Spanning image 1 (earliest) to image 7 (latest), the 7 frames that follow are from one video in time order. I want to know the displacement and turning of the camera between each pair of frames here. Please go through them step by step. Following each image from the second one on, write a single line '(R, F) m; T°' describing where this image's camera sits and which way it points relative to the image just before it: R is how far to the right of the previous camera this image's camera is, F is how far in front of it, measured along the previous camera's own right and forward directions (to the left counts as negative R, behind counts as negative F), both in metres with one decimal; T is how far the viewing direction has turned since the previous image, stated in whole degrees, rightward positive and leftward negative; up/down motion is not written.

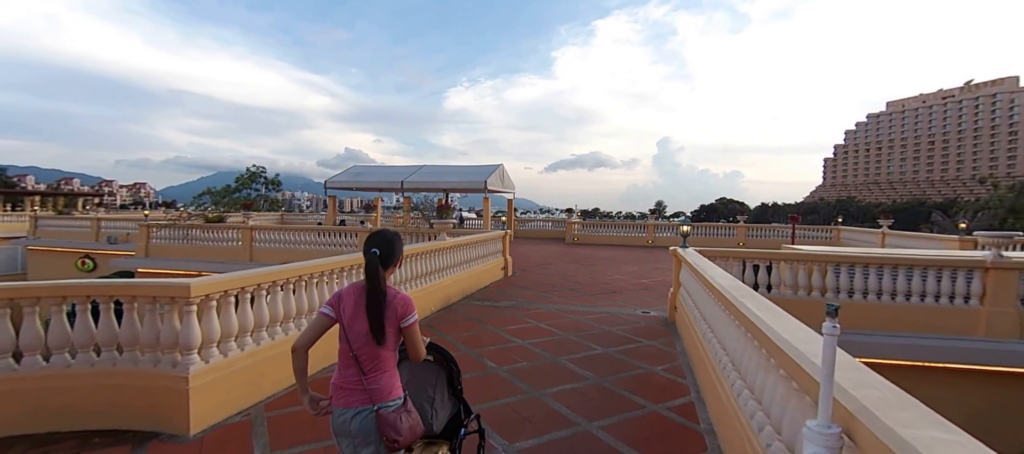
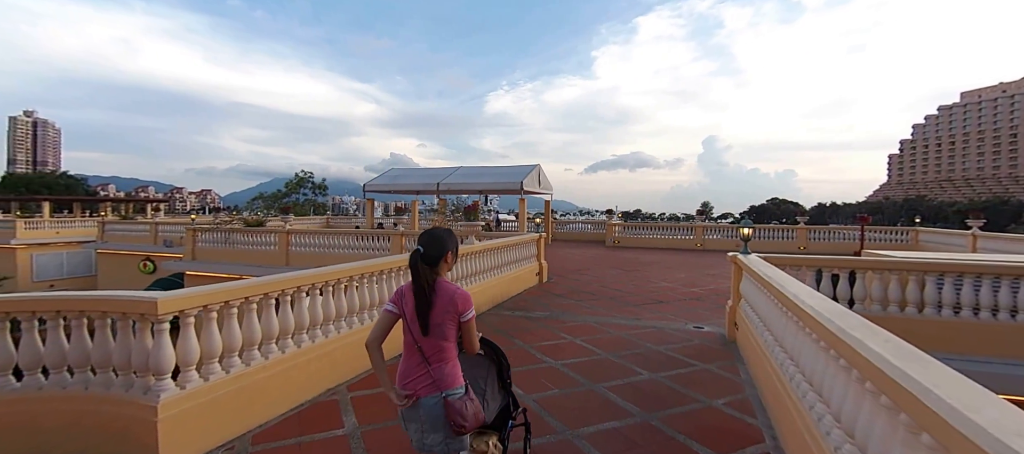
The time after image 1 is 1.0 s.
(+0.1, +0.6) m; -5°
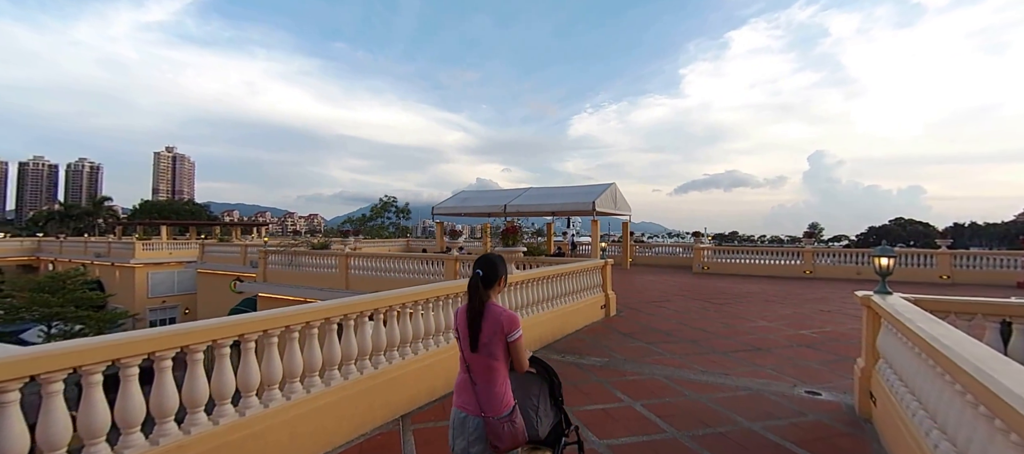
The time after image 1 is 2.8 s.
(+0.4, +1.1) m; -10°
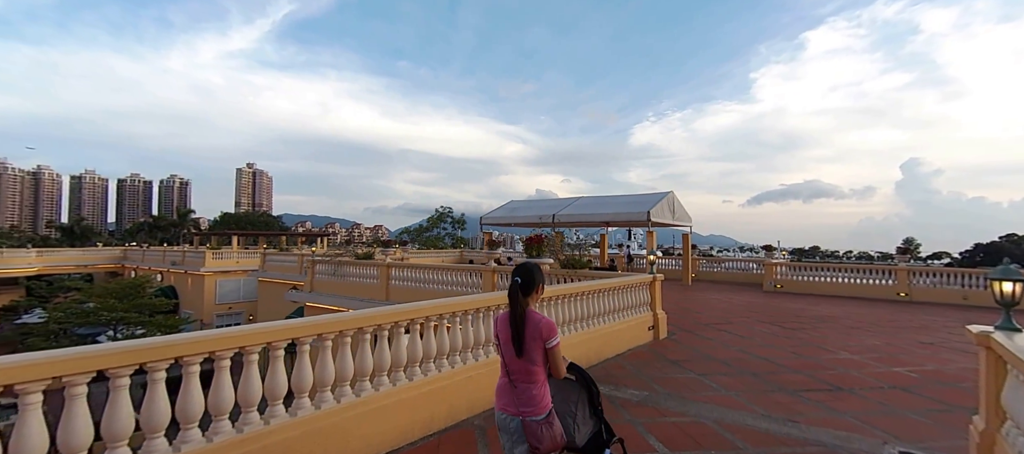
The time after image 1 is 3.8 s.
(+0.4, +0.6) m; -7°
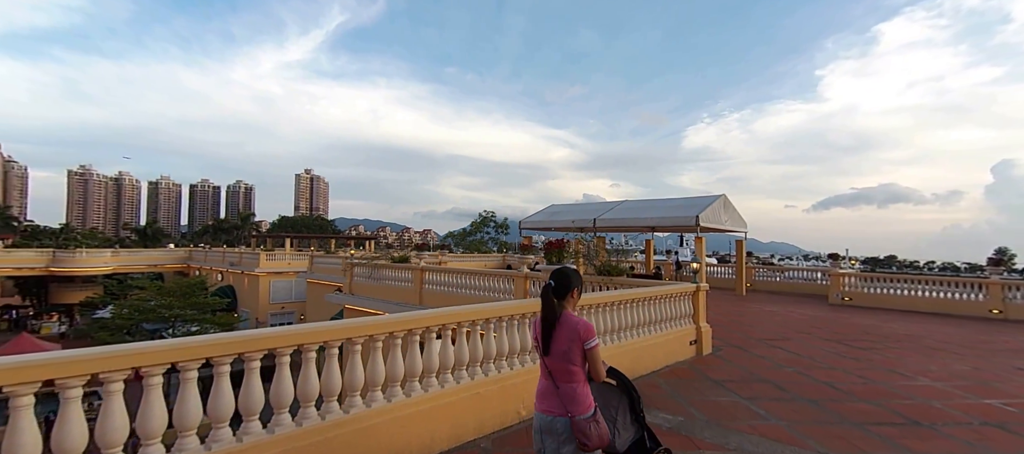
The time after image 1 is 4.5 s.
(+0.3, +0.4) m; -6°
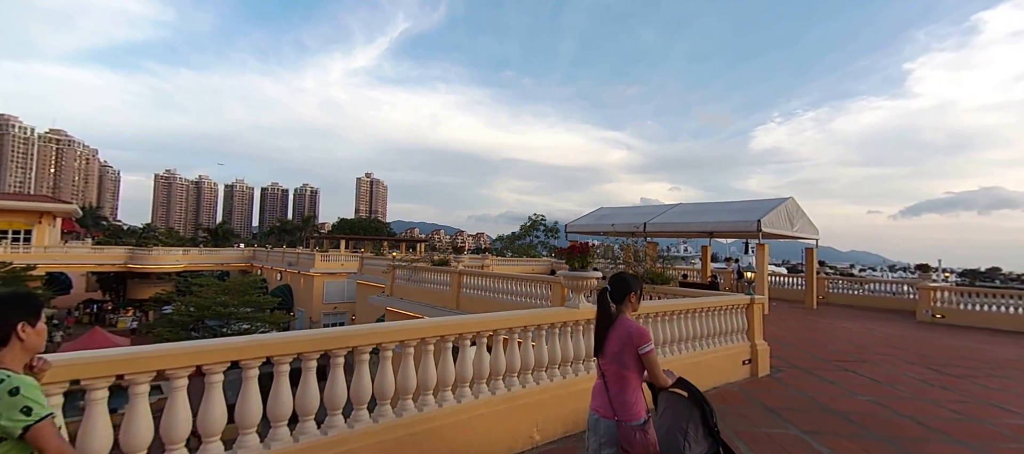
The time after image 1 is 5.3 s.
(+0.3, +0.4) m; -7°
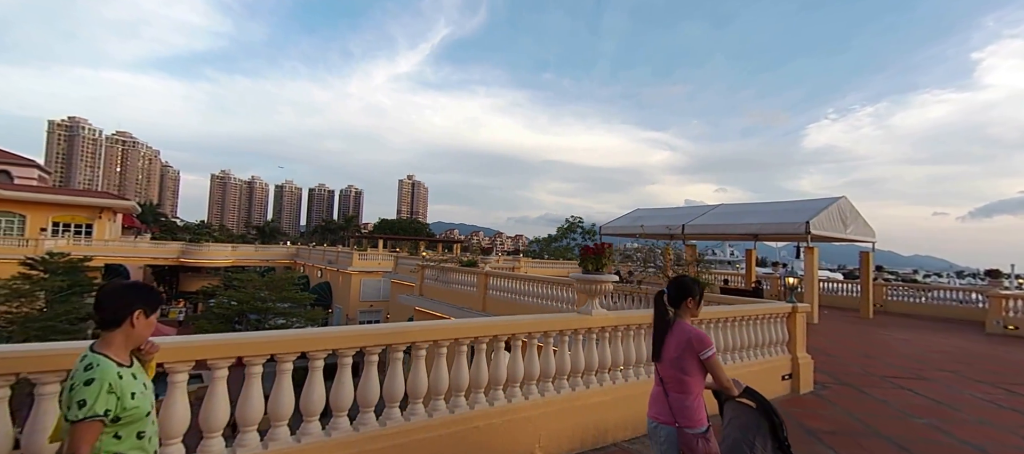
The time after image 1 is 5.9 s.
(+0.3, +0.3) m; -5°
